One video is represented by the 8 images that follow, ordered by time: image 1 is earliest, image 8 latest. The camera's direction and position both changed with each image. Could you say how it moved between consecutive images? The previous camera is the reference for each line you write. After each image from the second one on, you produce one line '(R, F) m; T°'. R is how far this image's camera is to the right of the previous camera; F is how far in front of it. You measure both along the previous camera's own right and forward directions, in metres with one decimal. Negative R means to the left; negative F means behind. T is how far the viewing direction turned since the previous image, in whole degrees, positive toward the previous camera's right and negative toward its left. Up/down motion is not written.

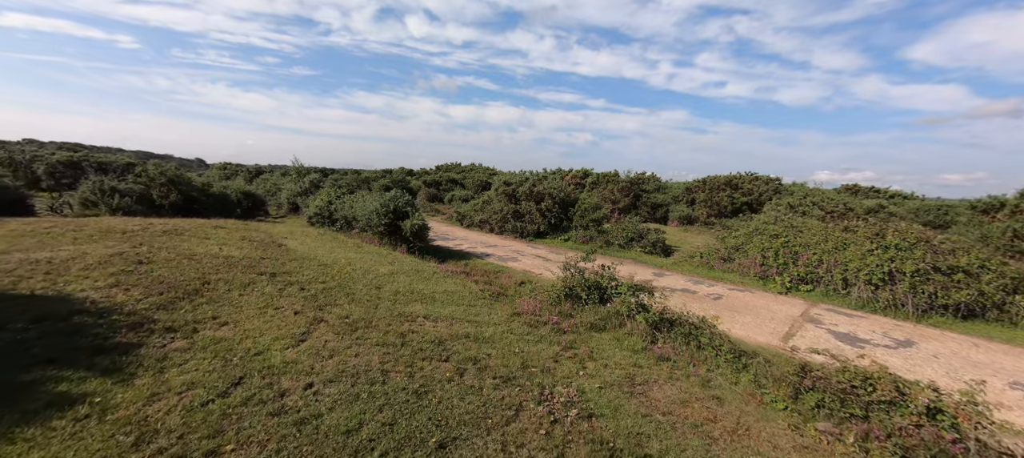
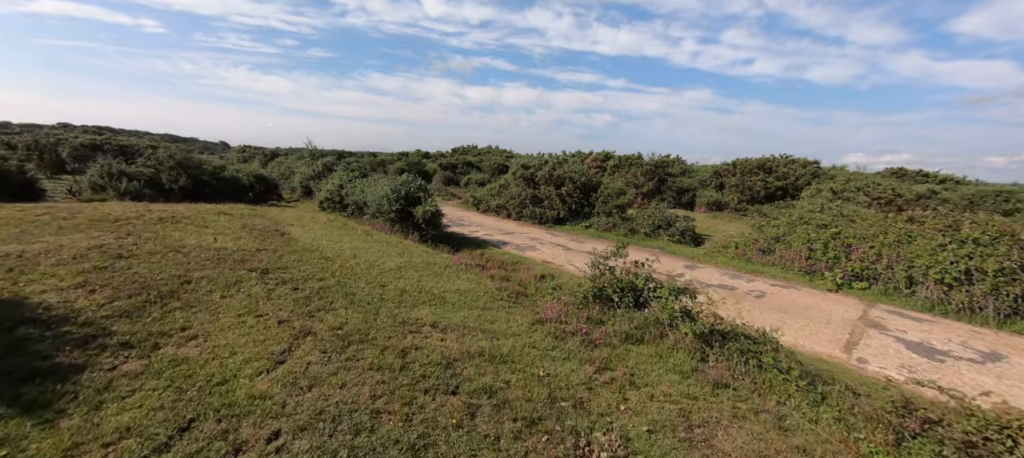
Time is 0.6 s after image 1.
(-0.1, +1.0) m; -2°
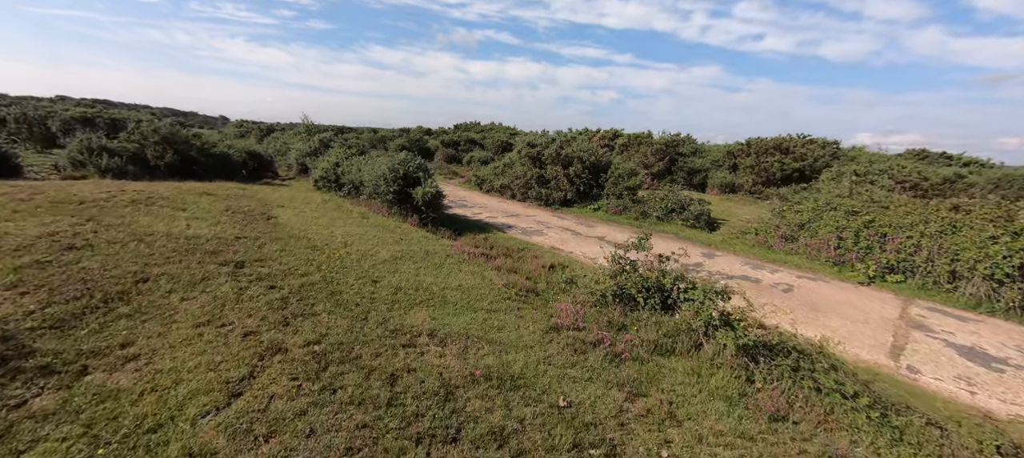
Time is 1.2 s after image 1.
(-0.1, +0.9) m; 0°
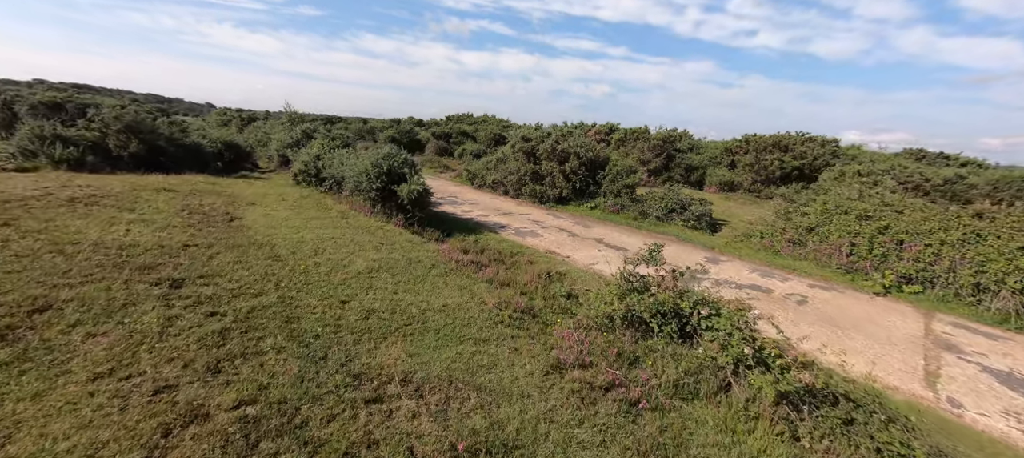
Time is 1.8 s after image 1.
(0.0, +0.9) m; +1°
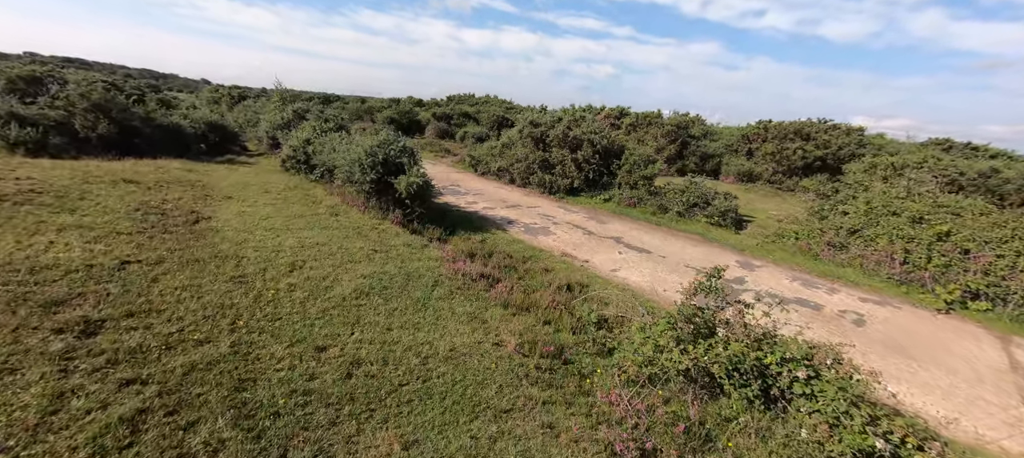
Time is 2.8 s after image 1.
(-0.3, +1.3) m; 0°
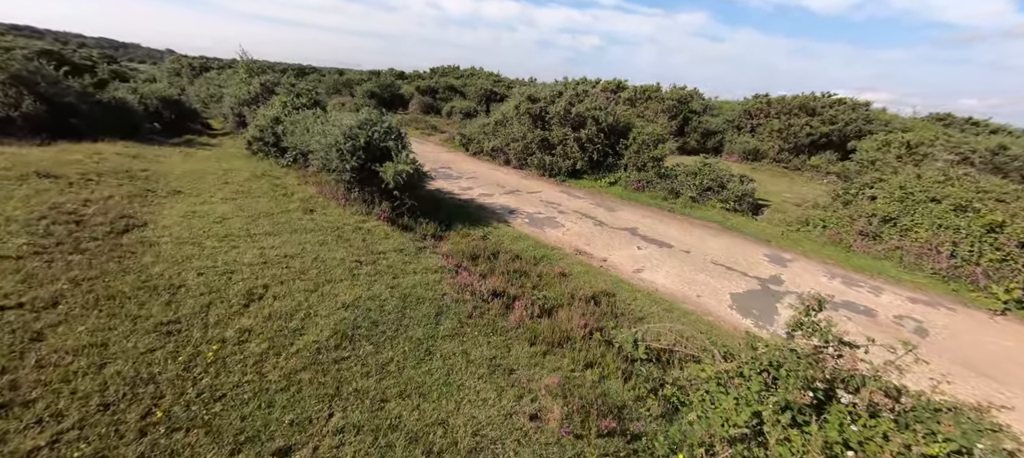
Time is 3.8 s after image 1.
(-0.4, +1.4) m; +2°
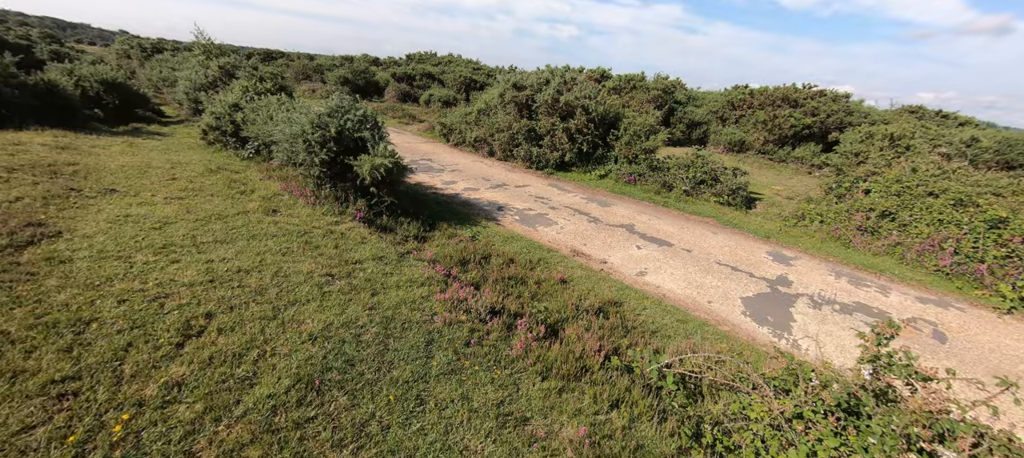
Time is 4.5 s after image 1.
(-0.2, +0.8) m; +3°
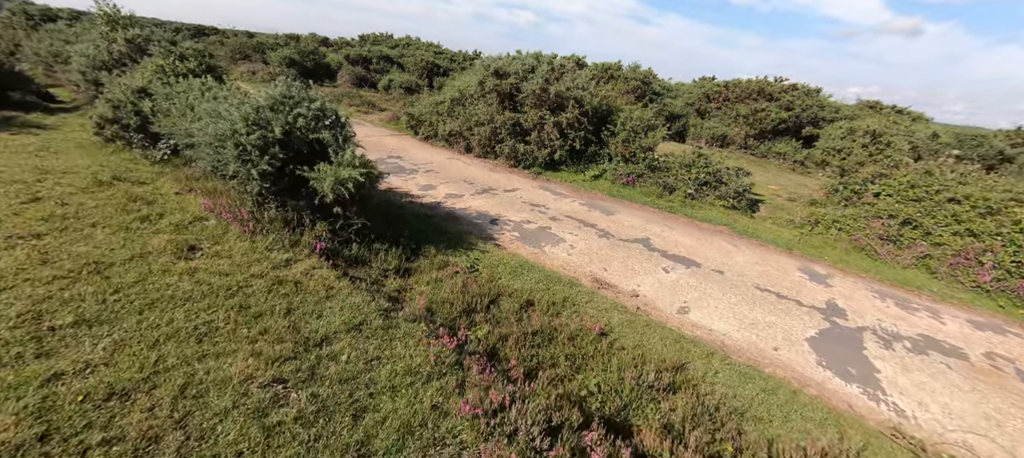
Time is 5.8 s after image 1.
(-0.7, +1.8) m; +6°
